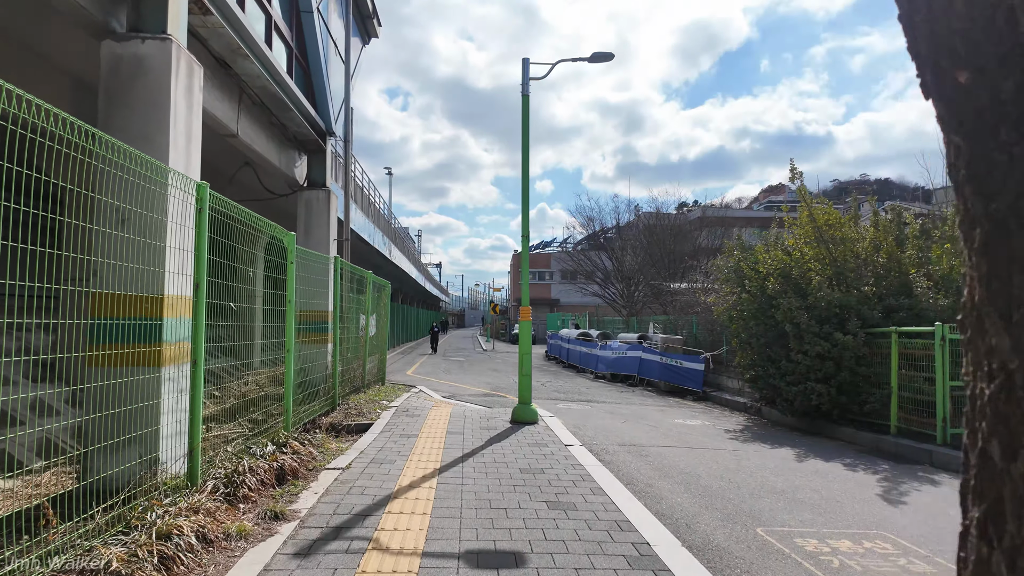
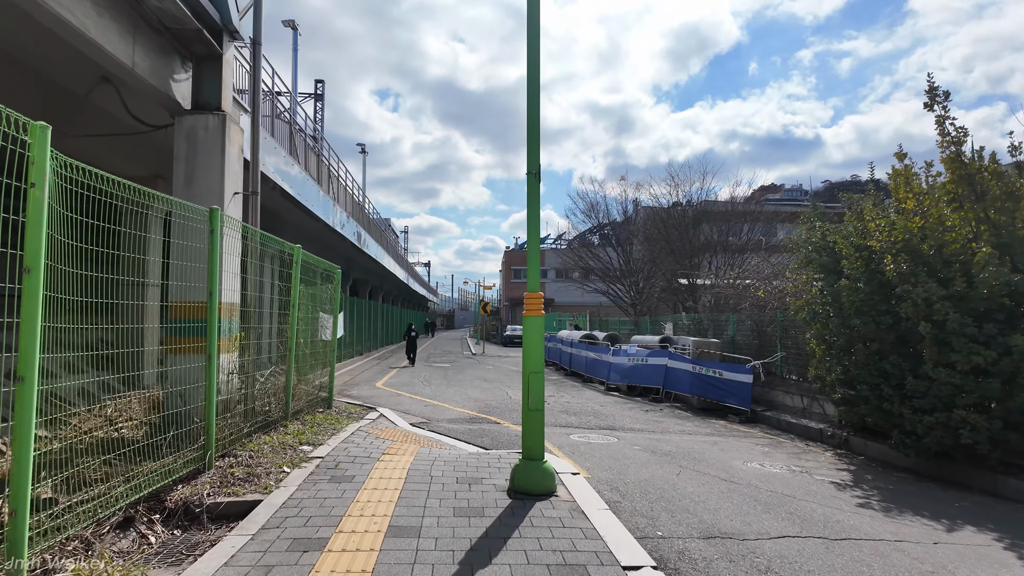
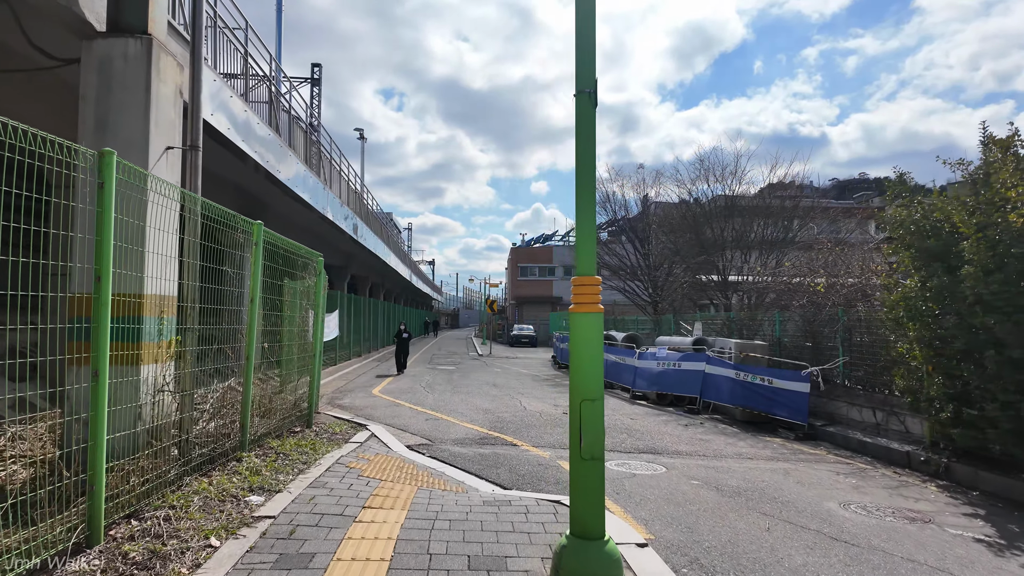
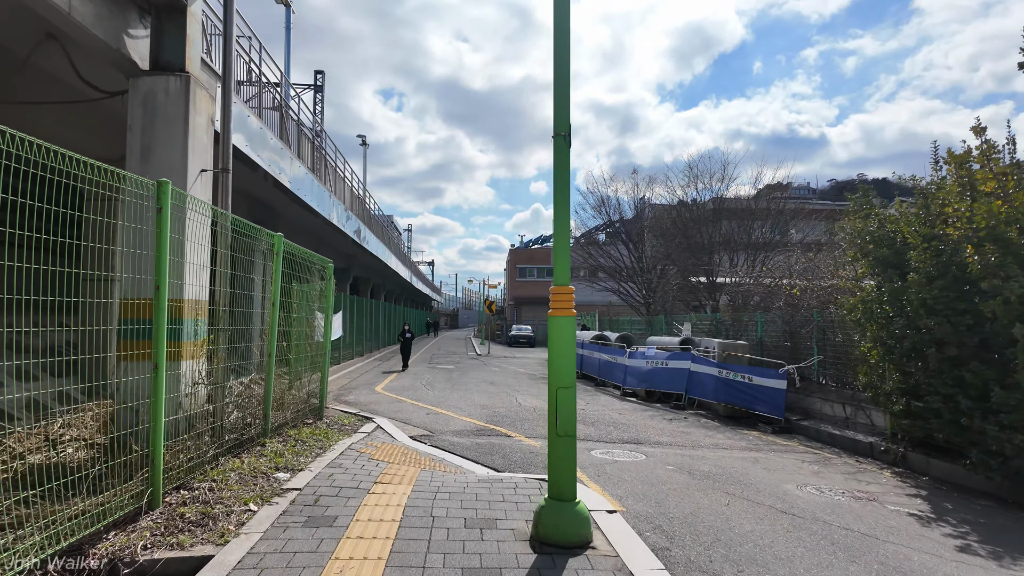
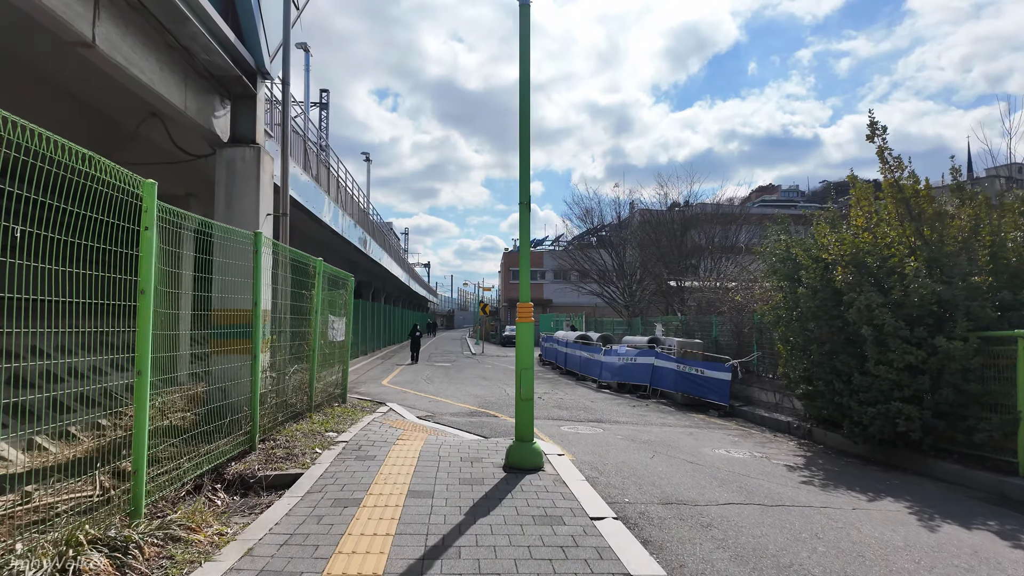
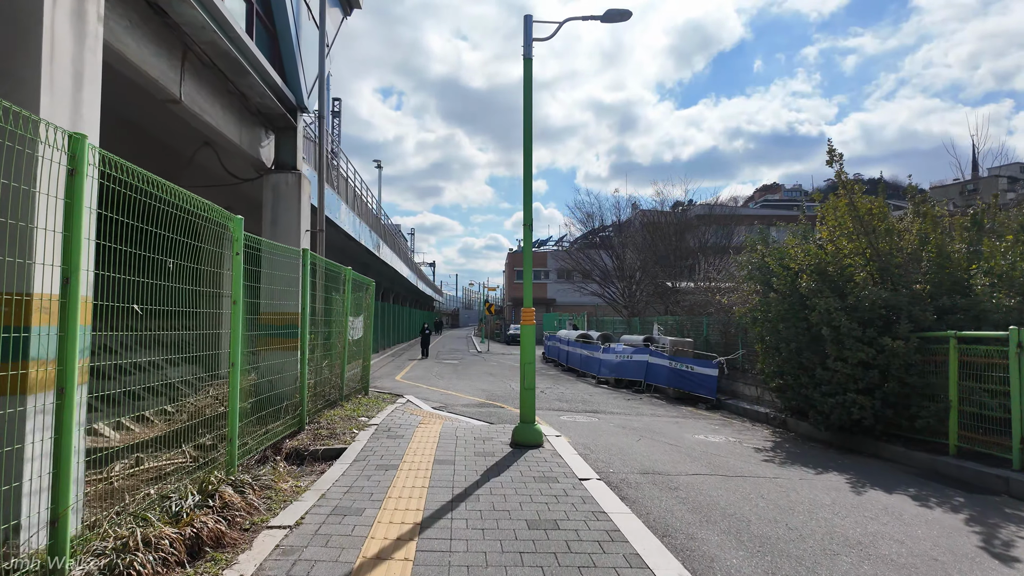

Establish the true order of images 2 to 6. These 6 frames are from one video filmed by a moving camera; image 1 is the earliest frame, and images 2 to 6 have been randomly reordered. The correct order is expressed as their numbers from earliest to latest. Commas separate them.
6, 5, 2, 4, 3
